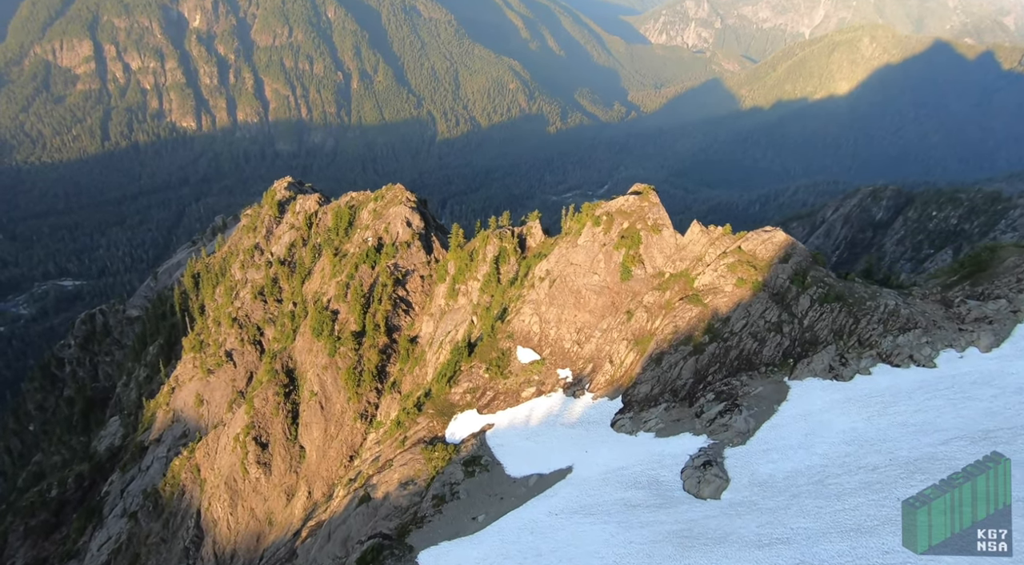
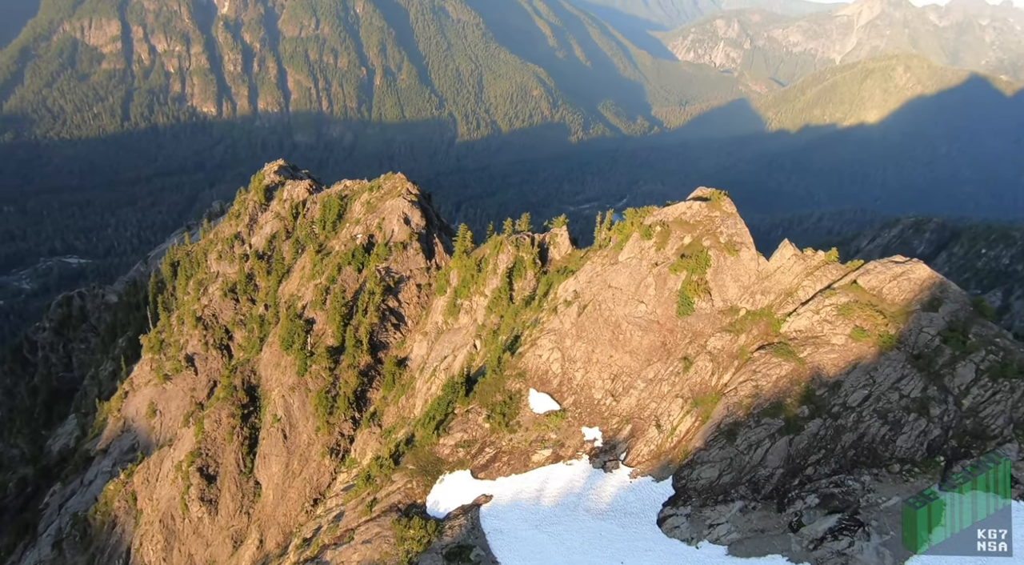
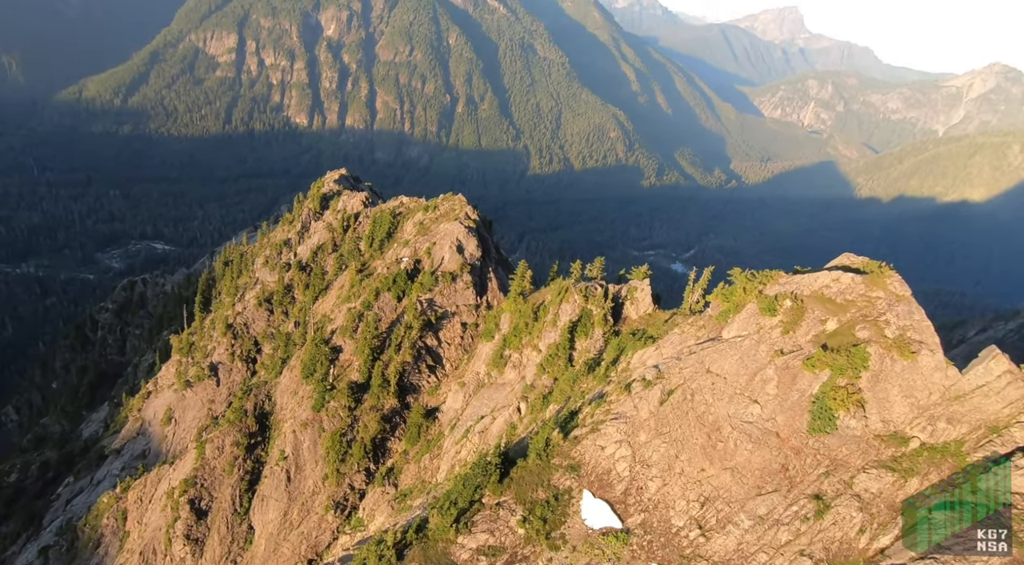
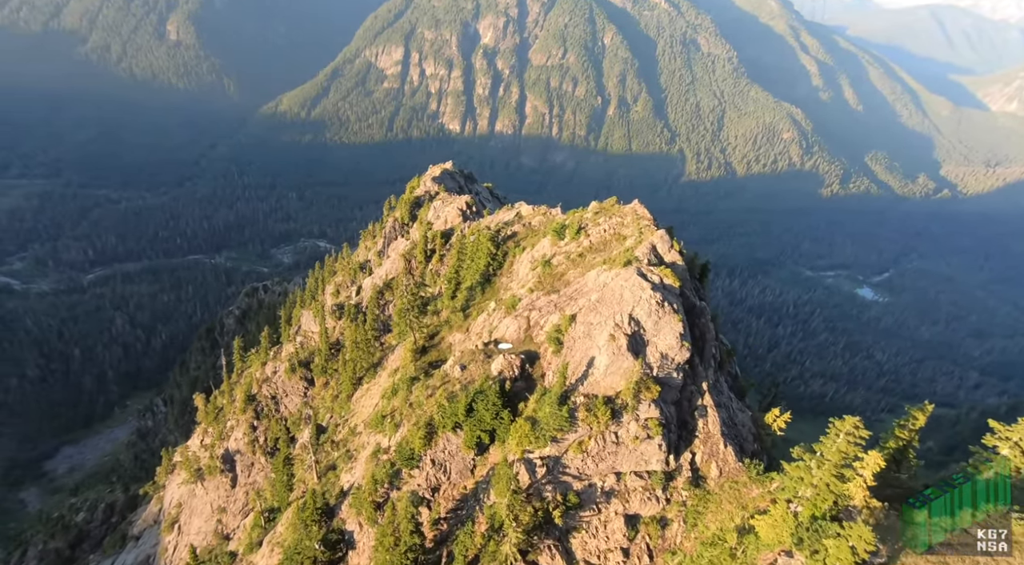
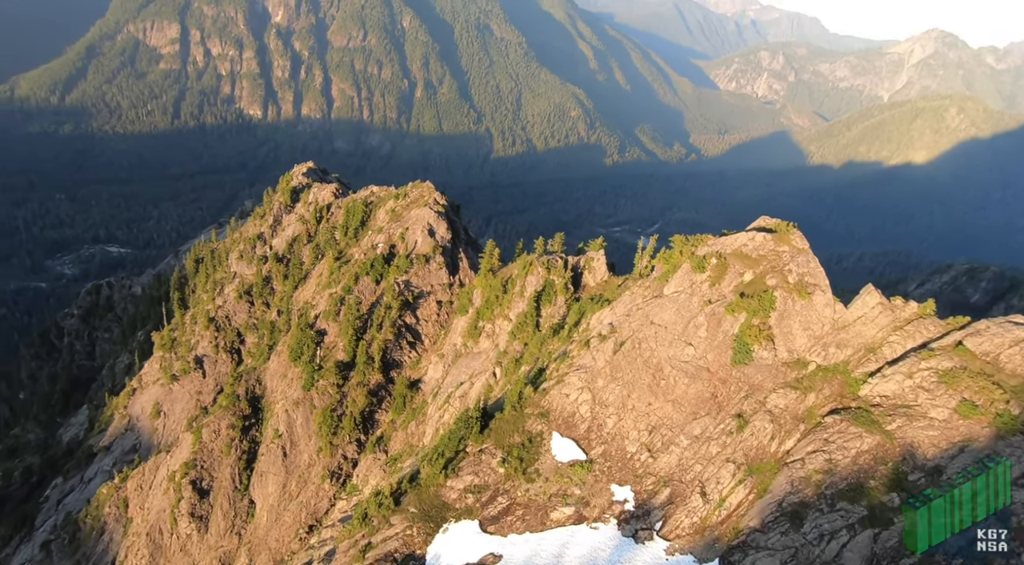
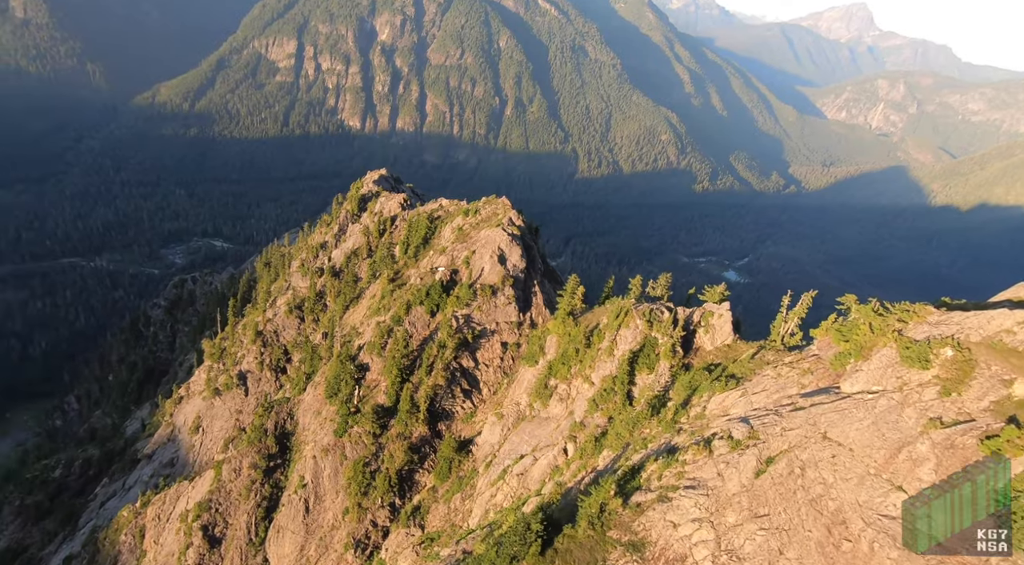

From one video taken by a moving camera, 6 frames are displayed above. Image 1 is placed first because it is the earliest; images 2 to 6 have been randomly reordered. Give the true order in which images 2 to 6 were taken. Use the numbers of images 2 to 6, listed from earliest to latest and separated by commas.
2, 5, 3, 6, 4
